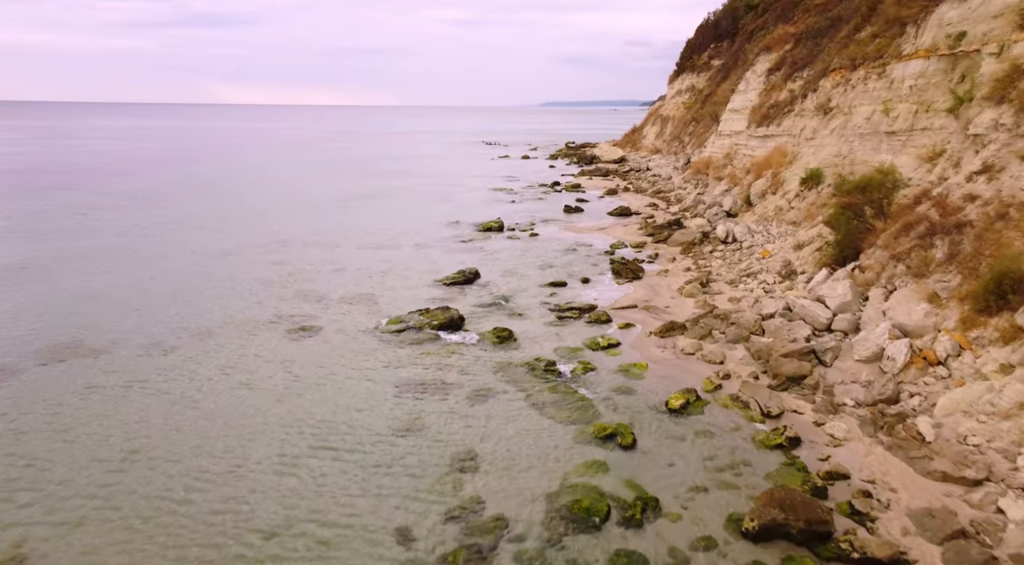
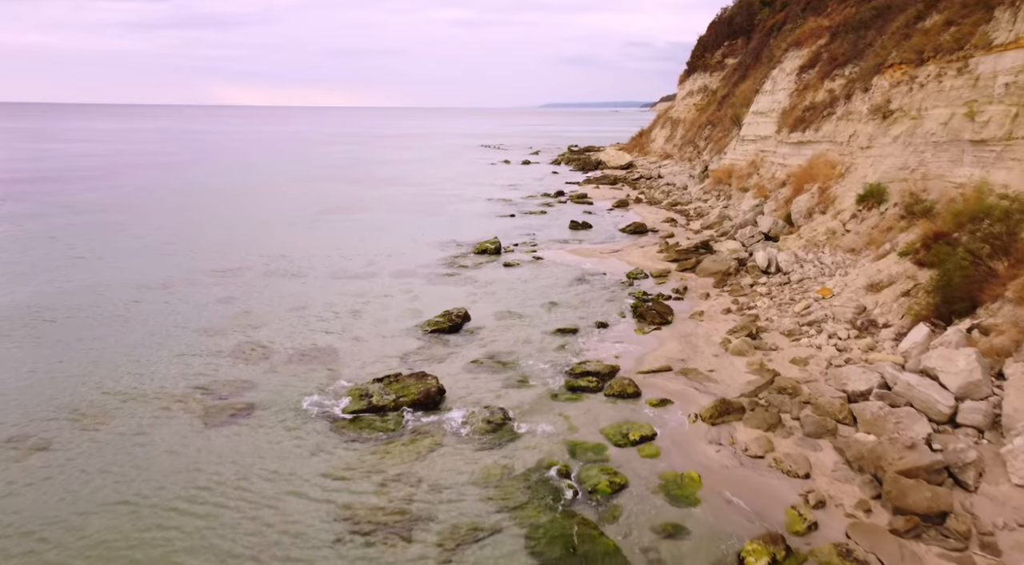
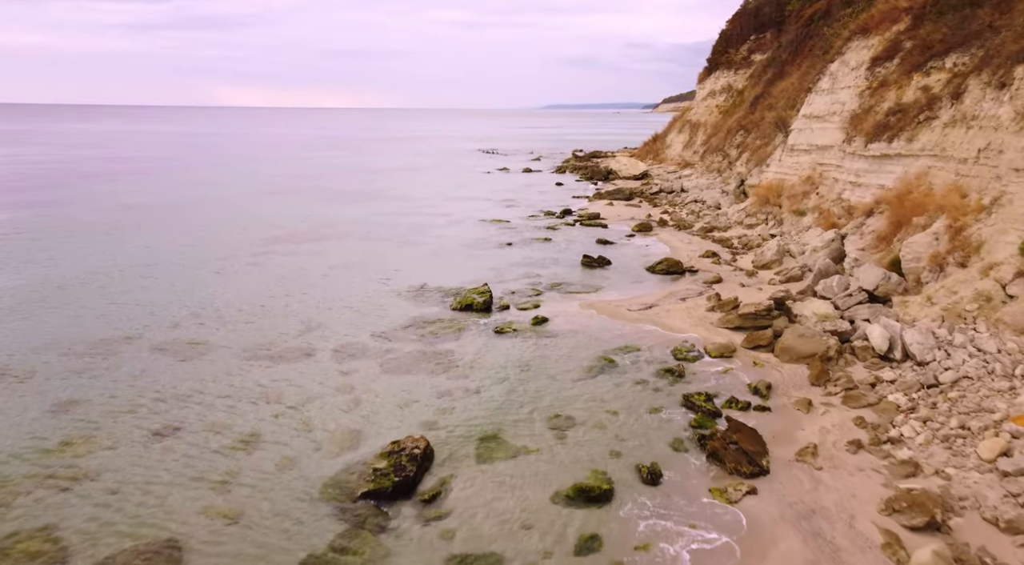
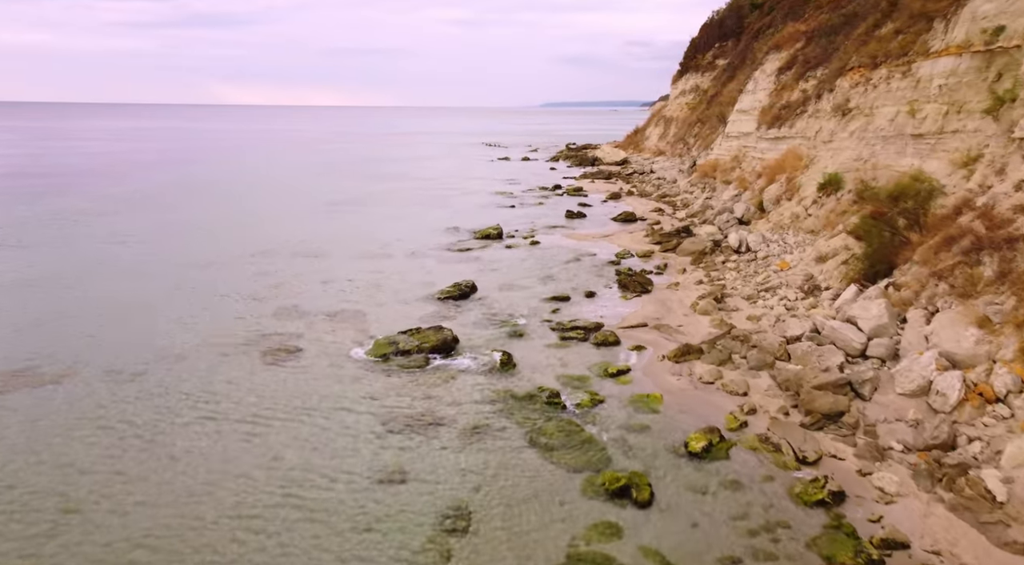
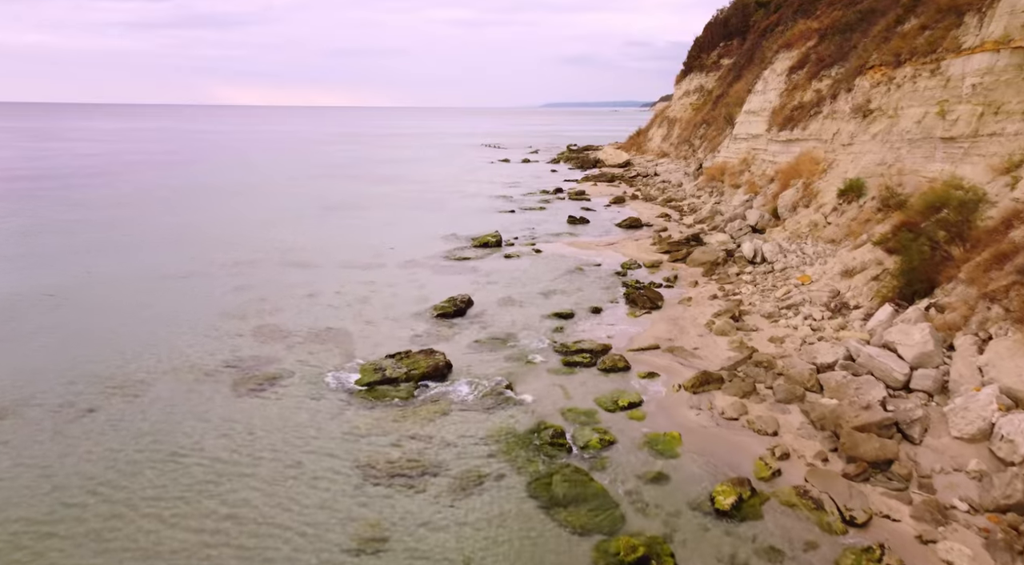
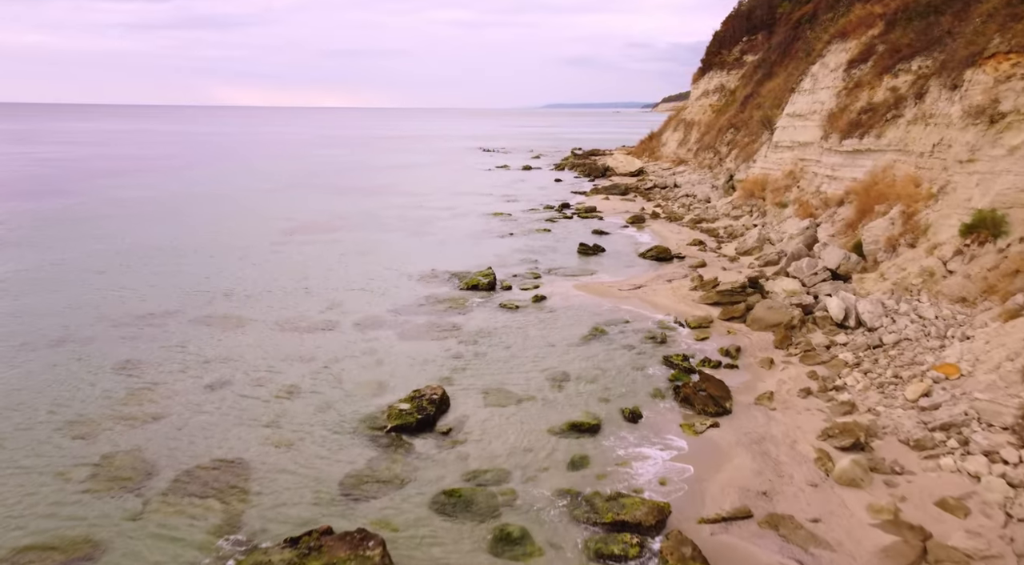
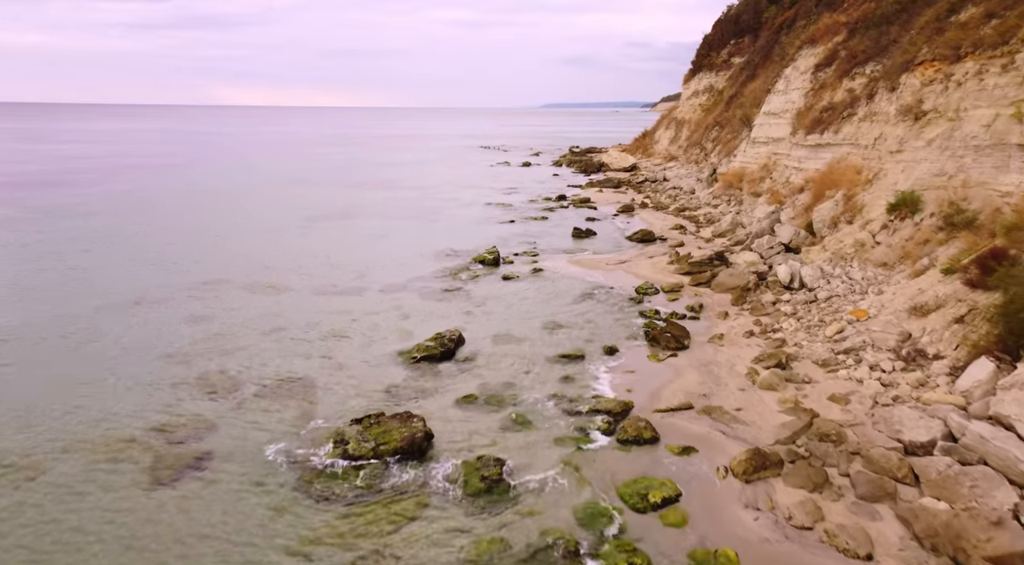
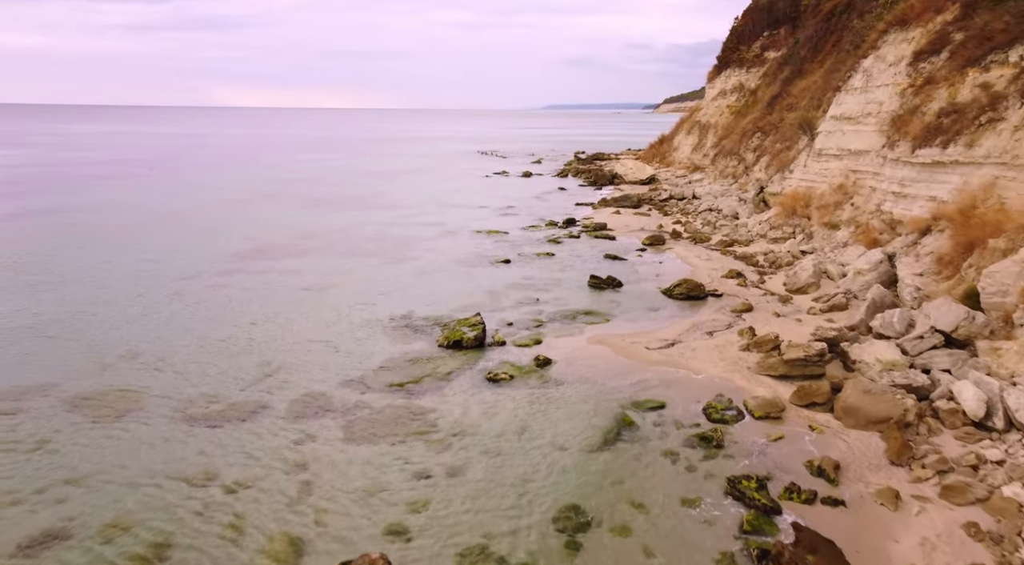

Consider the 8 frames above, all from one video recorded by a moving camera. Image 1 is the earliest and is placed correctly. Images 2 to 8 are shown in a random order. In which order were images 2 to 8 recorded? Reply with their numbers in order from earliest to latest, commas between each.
4, 5, 2, 7, 6, 3, 8
